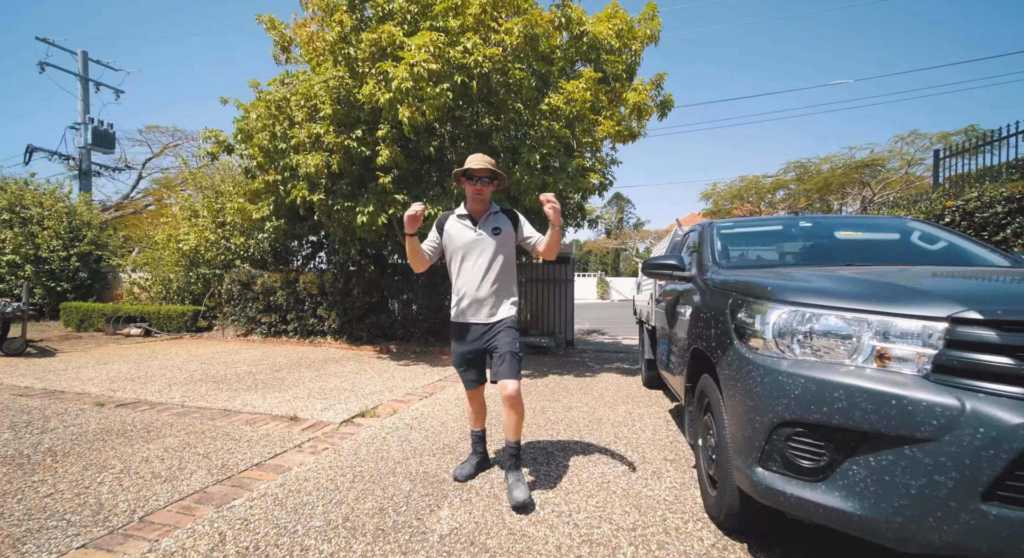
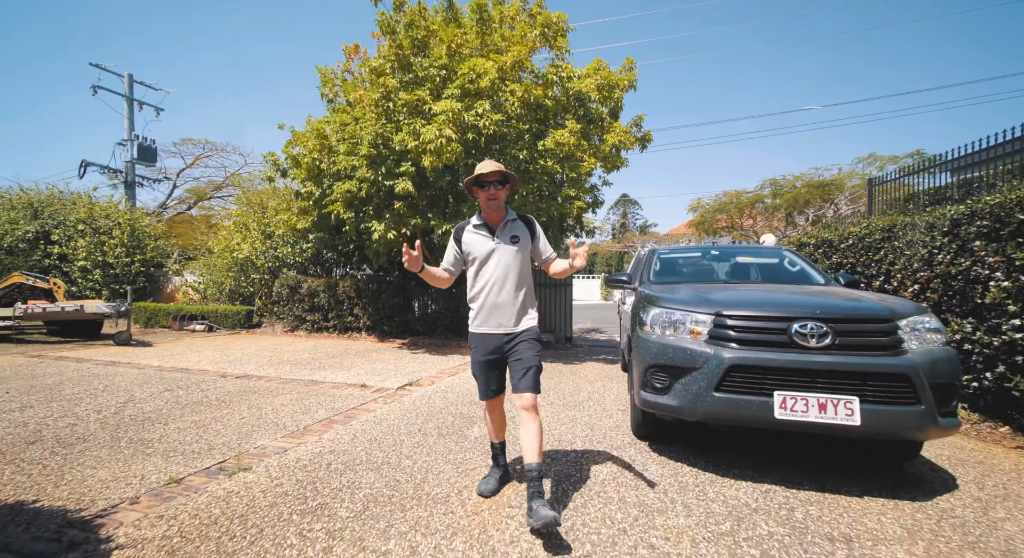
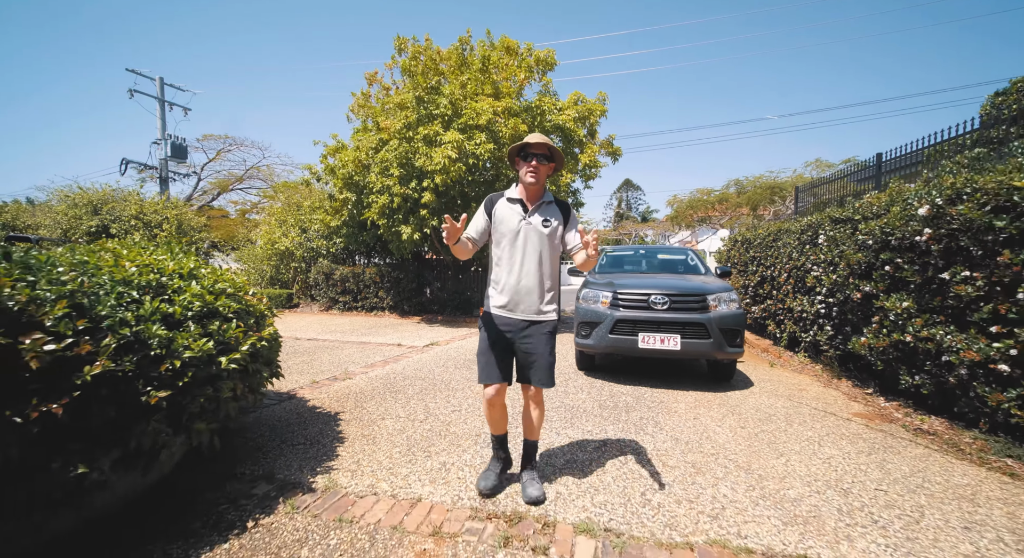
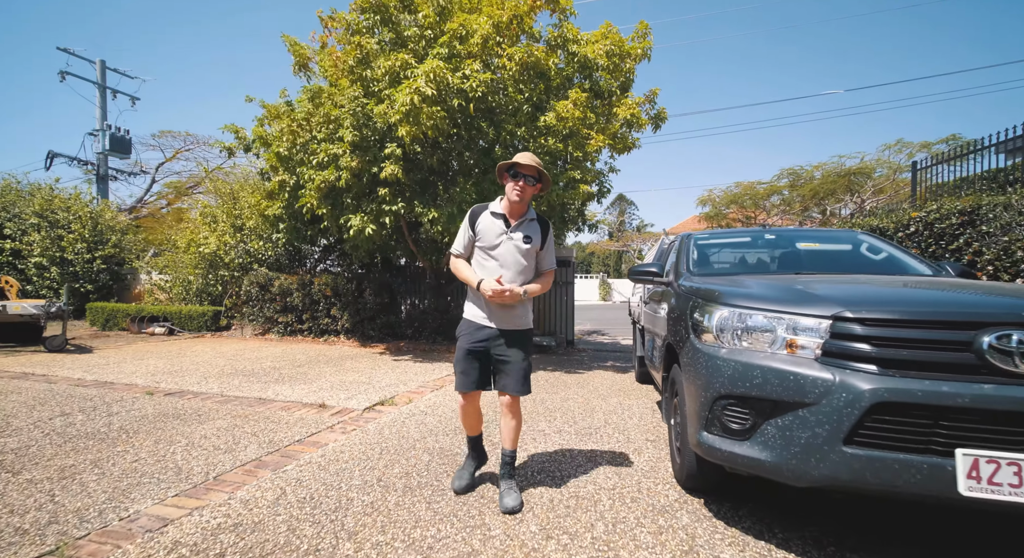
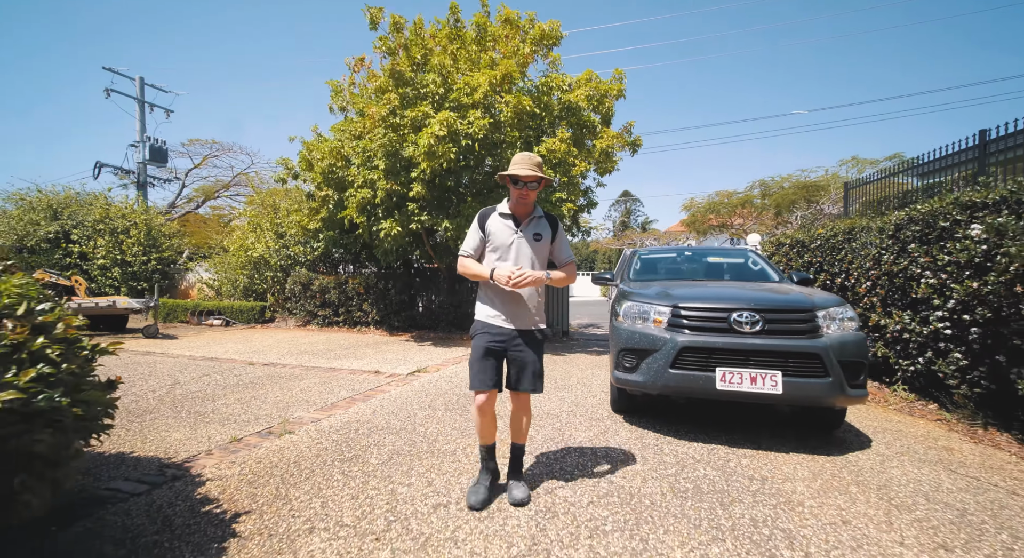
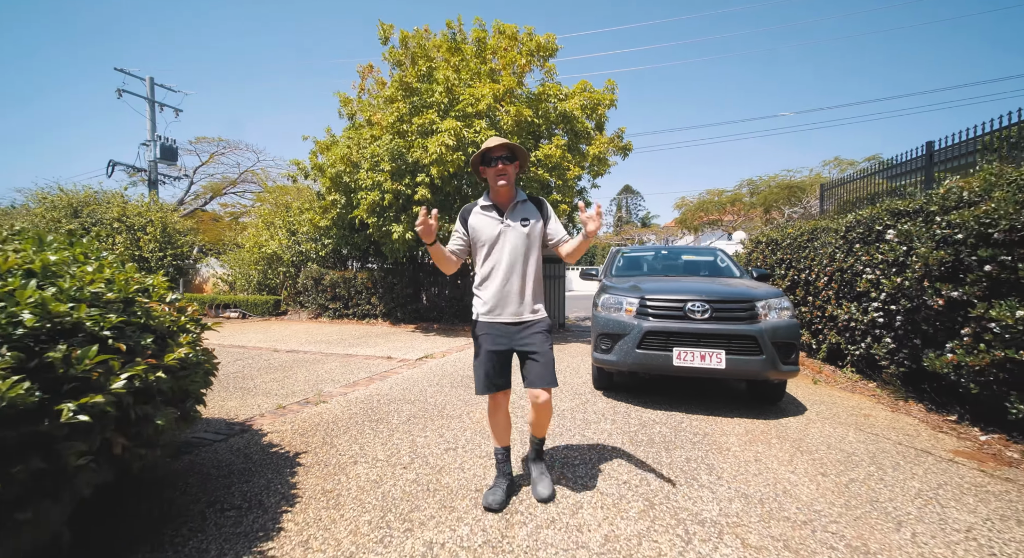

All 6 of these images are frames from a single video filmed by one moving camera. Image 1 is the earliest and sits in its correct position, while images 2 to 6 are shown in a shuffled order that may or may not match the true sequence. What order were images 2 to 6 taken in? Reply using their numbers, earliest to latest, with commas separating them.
4, 2, 5, 6, 3
